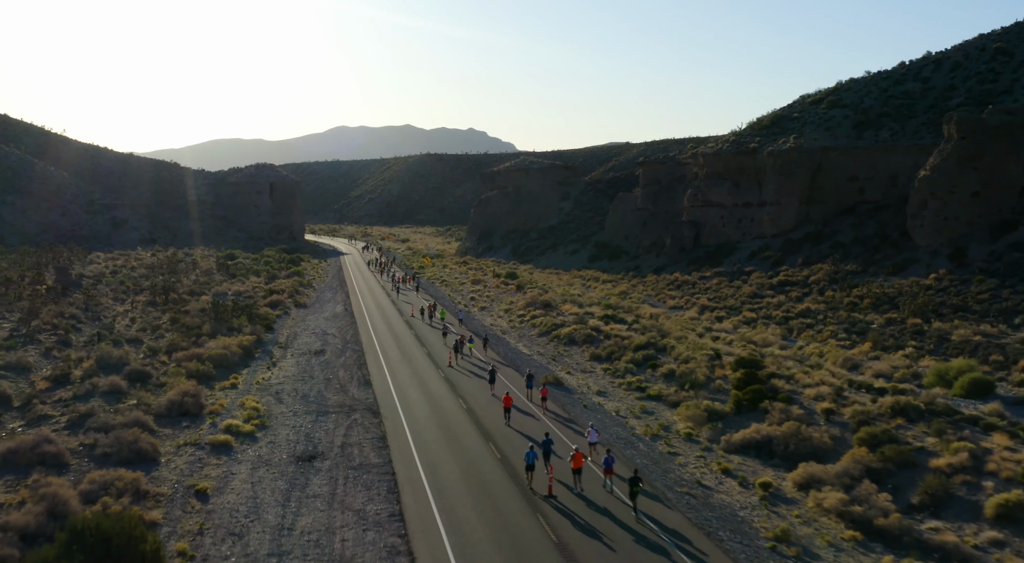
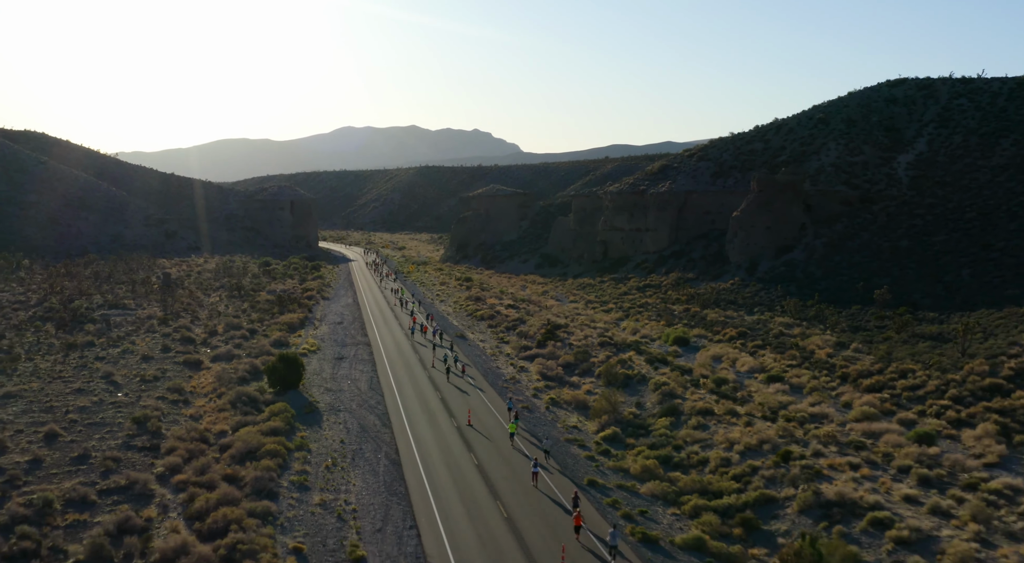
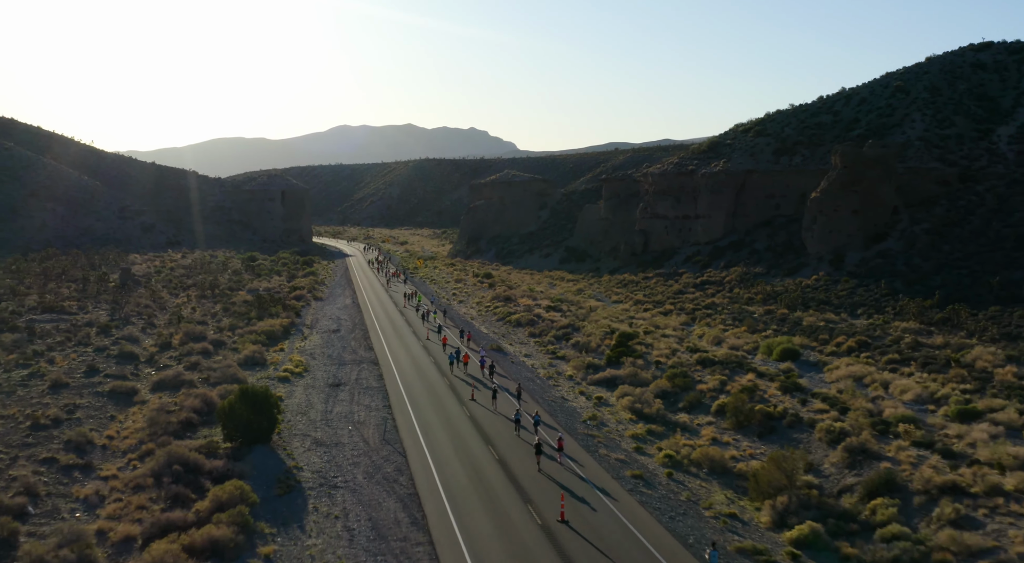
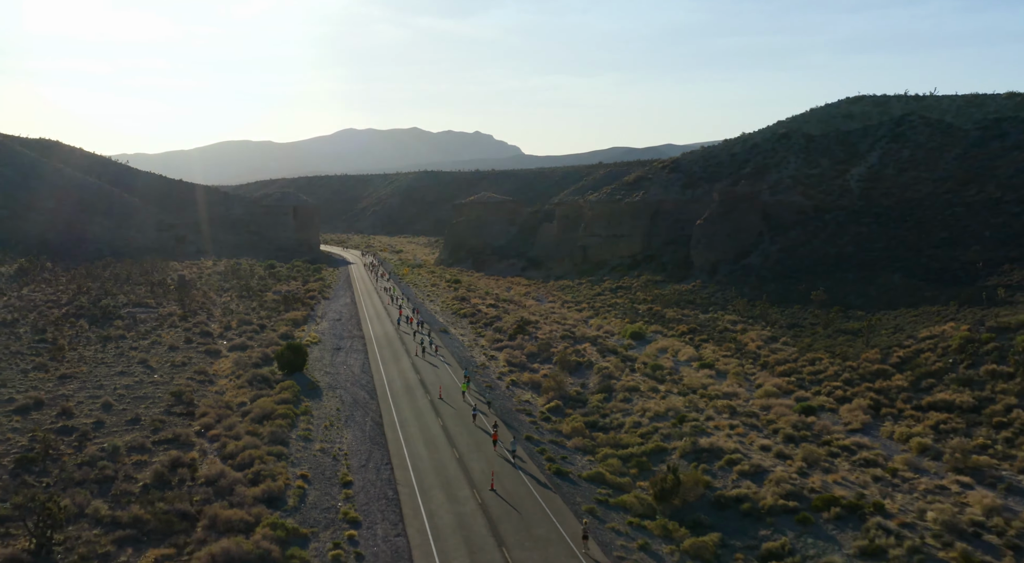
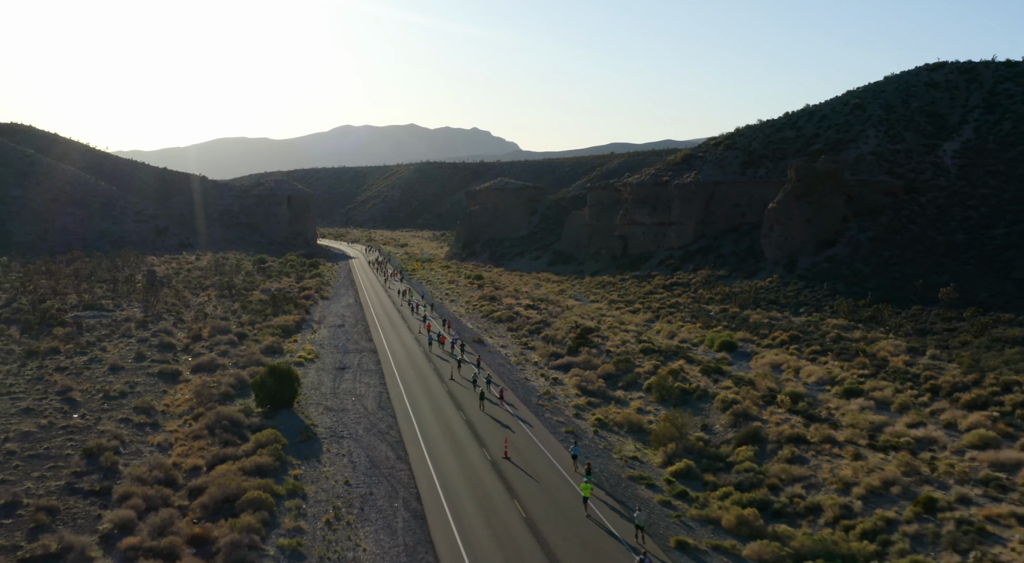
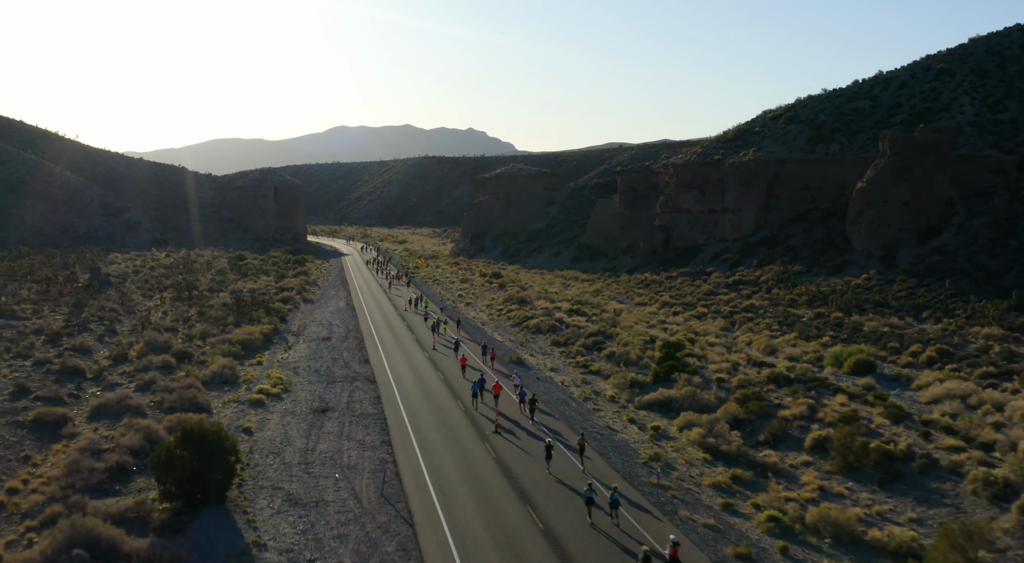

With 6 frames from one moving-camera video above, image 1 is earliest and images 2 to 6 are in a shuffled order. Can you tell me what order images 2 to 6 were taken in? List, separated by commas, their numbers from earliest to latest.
6, 3, 5, 2, 4
